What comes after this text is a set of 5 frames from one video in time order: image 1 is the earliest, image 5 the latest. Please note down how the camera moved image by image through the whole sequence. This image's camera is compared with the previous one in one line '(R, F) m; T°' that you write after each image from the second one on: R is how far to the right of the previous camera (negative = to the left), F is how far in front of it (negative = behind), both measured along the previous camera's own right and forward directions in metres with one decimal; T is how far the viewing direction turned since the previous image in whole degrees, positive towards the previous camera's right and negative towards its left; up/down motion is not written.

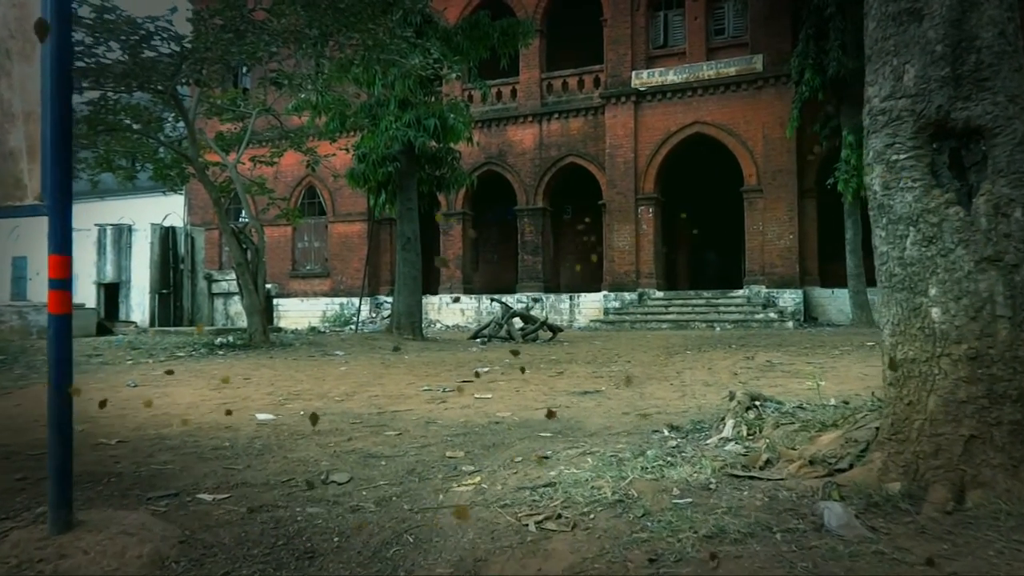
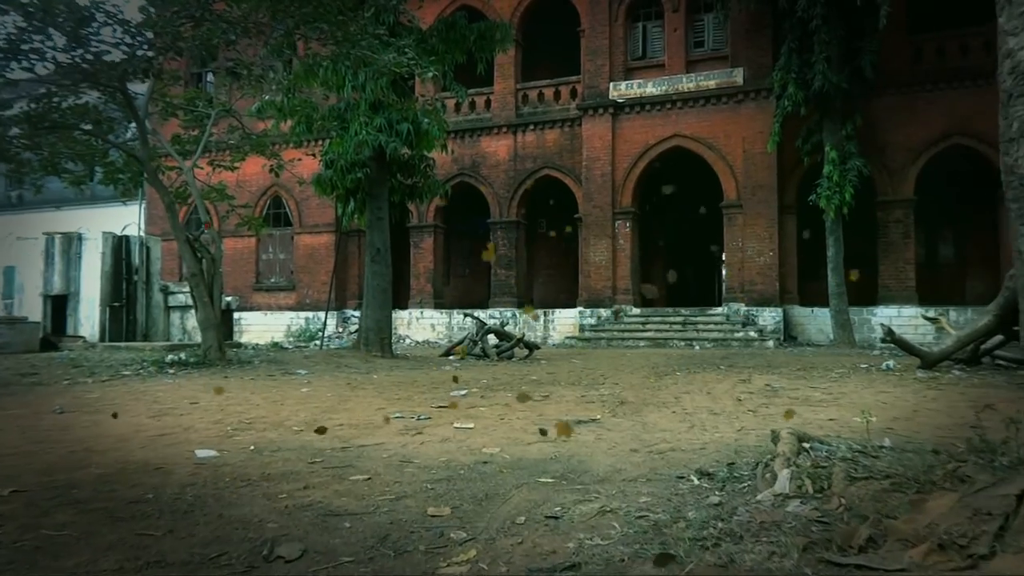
(-0.1, +0.7) m; +2°
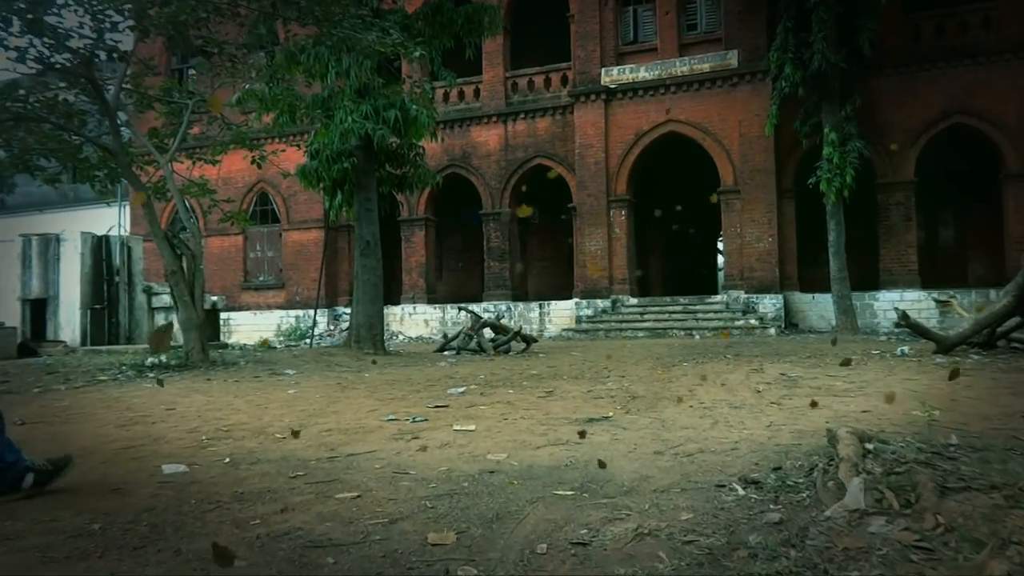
(-0.1, +0.5) m; +1°
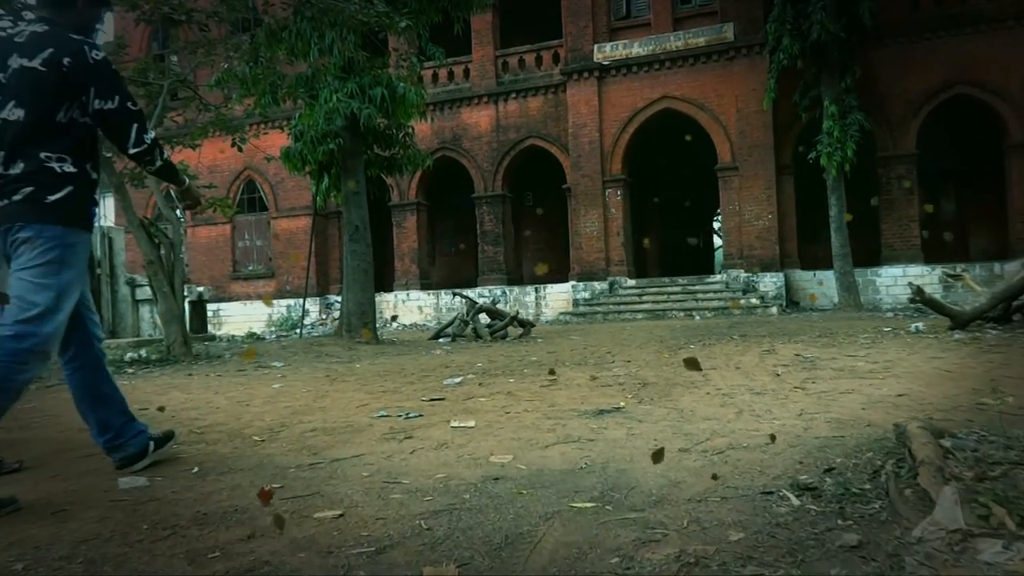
(0.0, +0.4) m; 0°
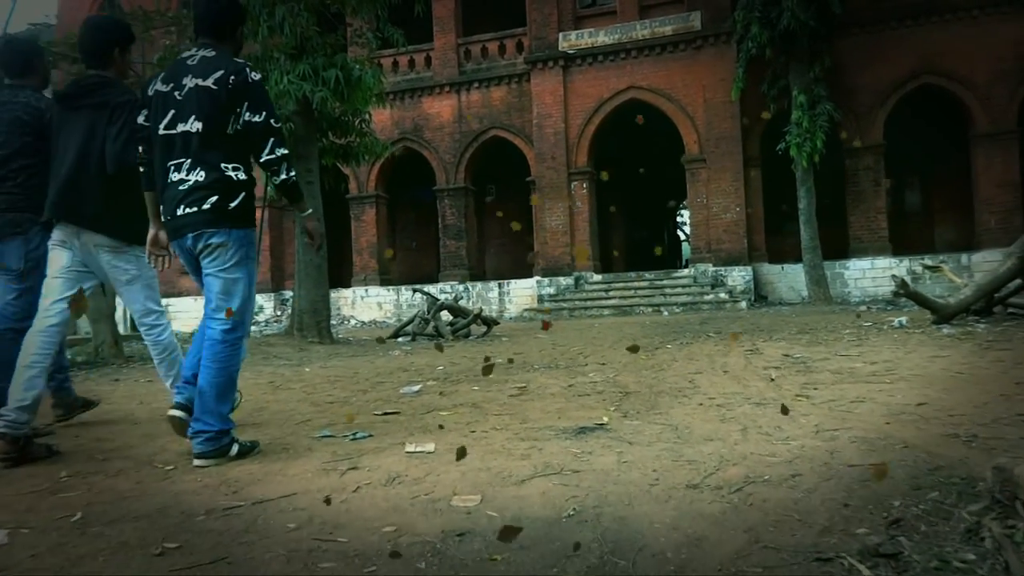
(0.0, +0.7) m; +3°
